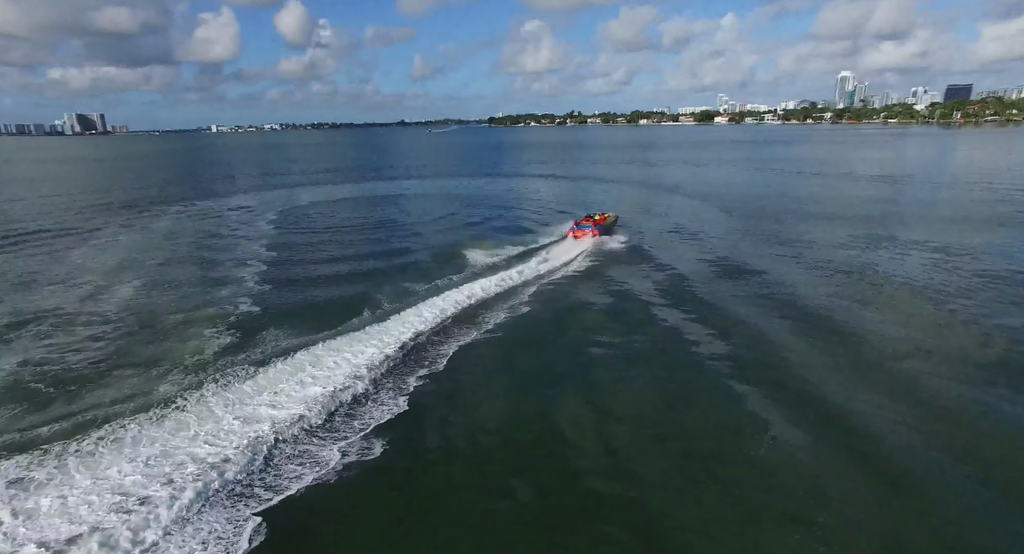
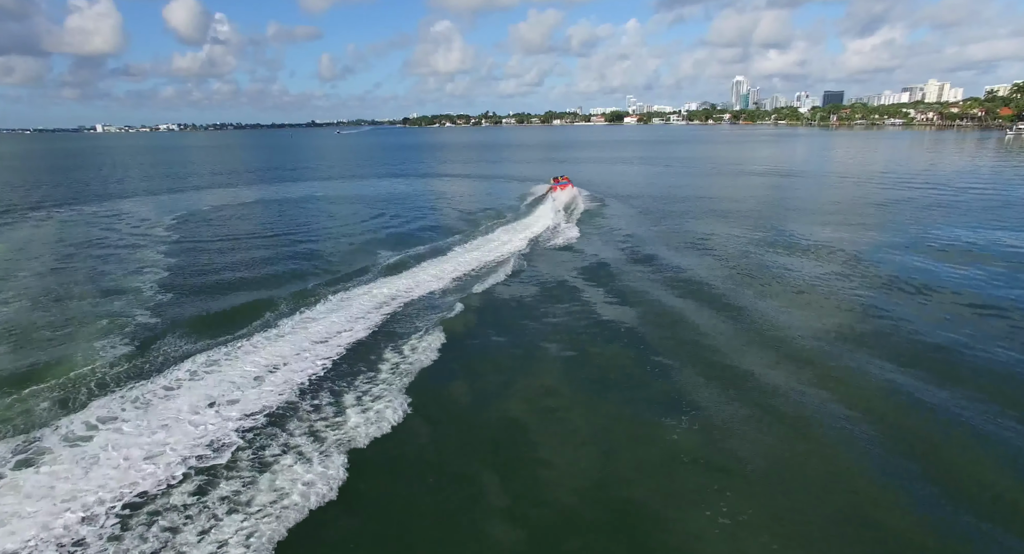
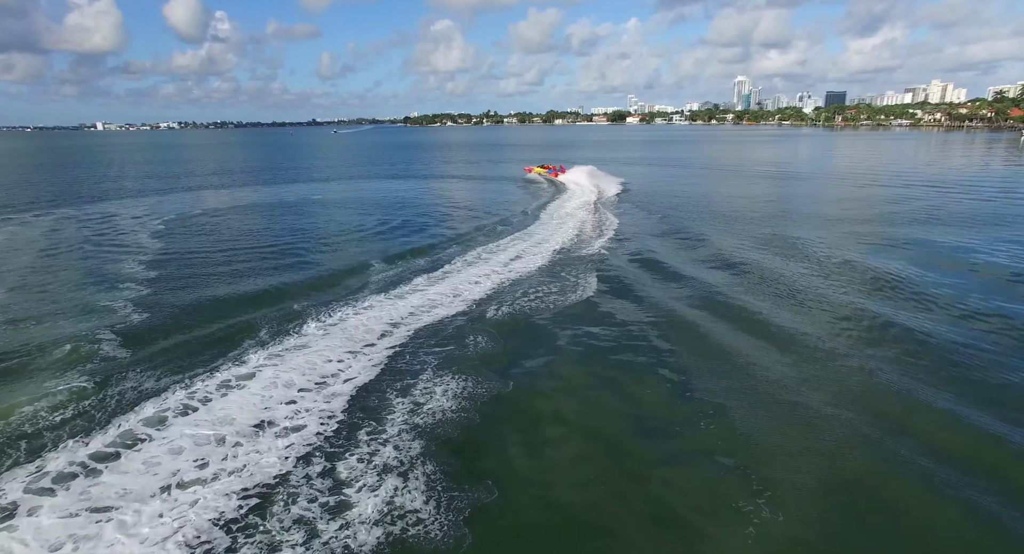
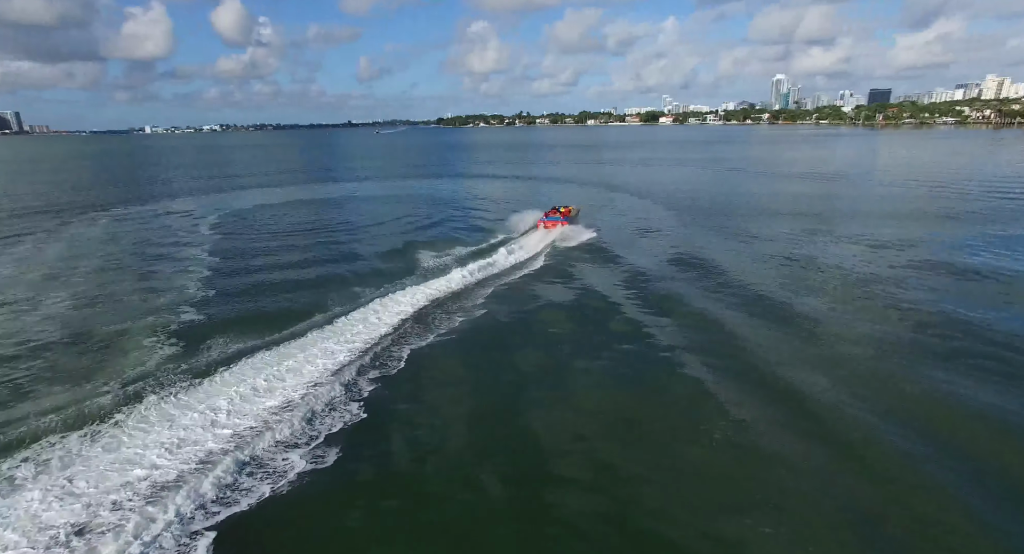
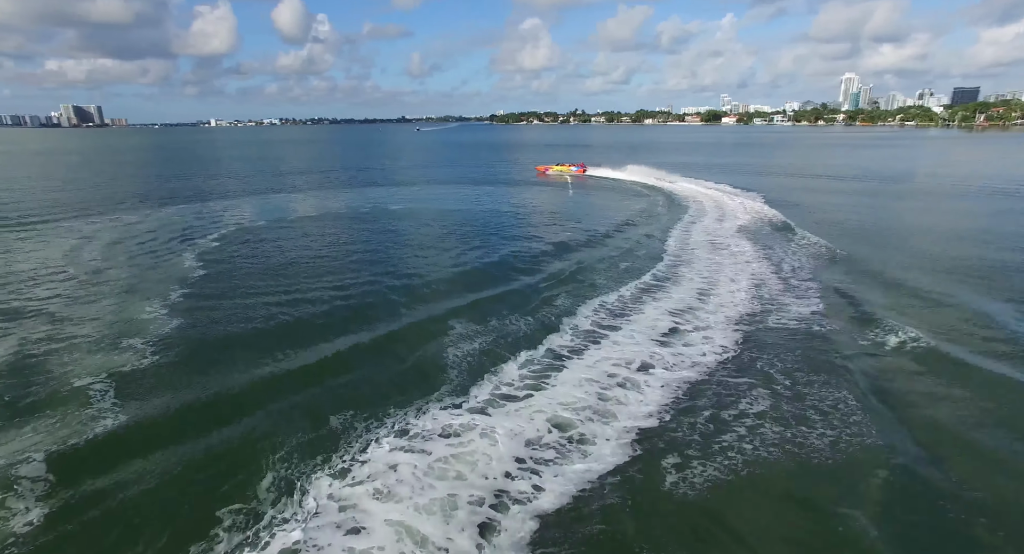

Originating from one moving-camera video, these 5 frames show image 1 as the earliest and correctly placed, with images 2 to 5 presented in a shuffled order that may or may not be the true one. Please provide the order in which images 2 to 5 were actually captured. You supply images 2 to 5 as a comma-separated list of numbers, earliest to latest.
4, 2, 3, 5
